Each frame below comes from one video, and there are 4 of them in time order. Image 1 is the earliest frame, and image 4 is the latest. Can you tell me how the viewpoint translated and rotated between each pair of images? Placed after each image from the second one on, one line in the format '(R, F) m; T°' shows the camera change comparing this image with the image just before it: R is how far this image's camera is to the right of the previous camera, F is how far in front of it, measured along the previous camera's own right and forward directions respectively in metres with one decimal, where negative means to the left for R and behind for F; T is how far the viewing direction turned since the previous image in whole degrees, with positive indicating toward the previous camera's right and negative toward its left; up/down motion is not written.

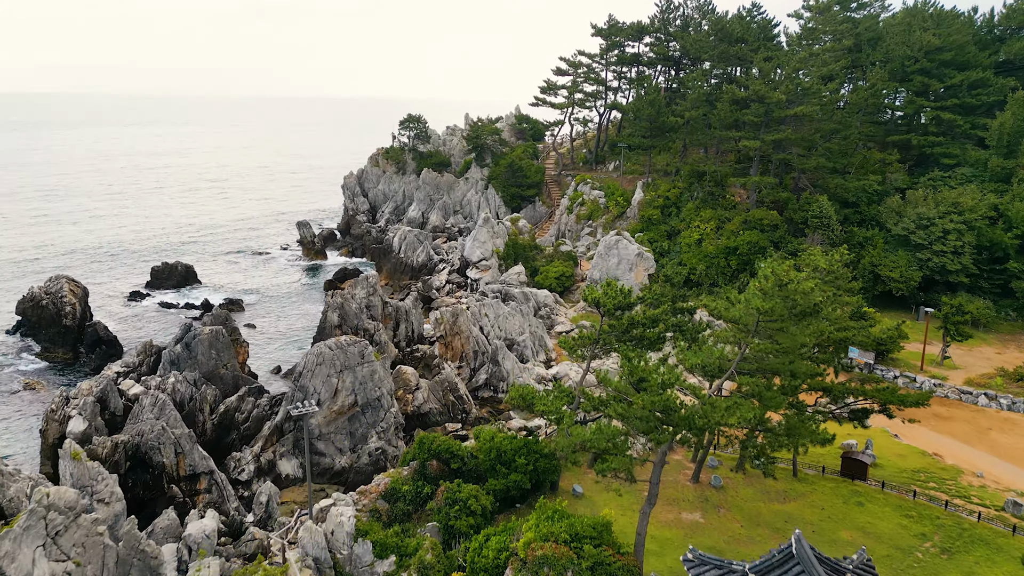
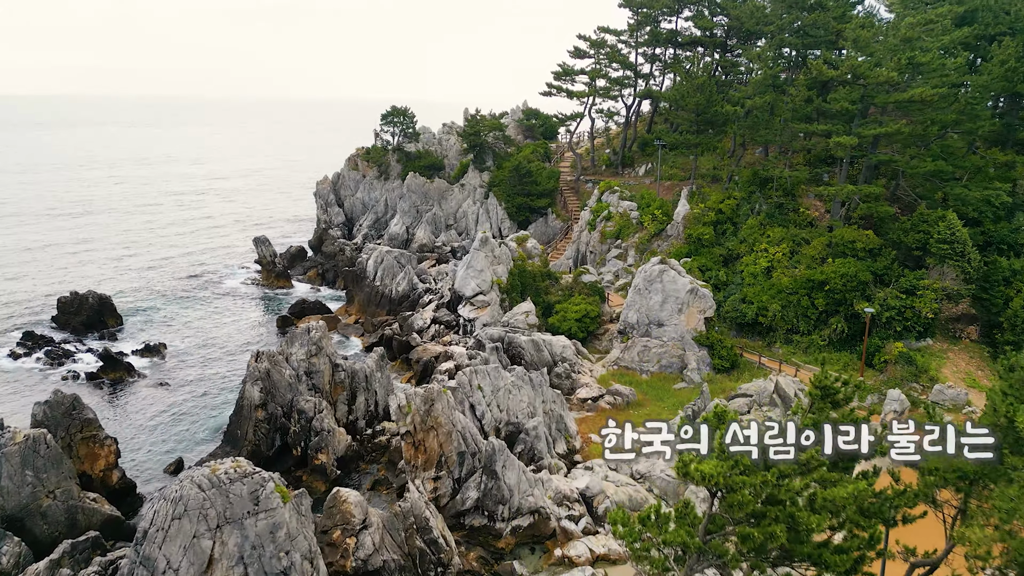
(0.0, +12.2) m; -1°
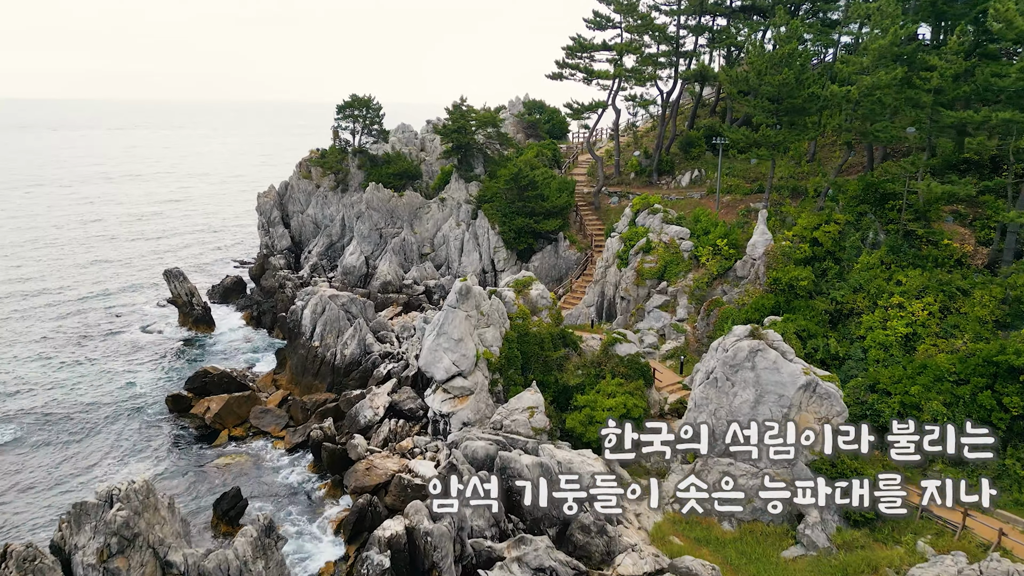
(+0.2, +13.2) m; 0°
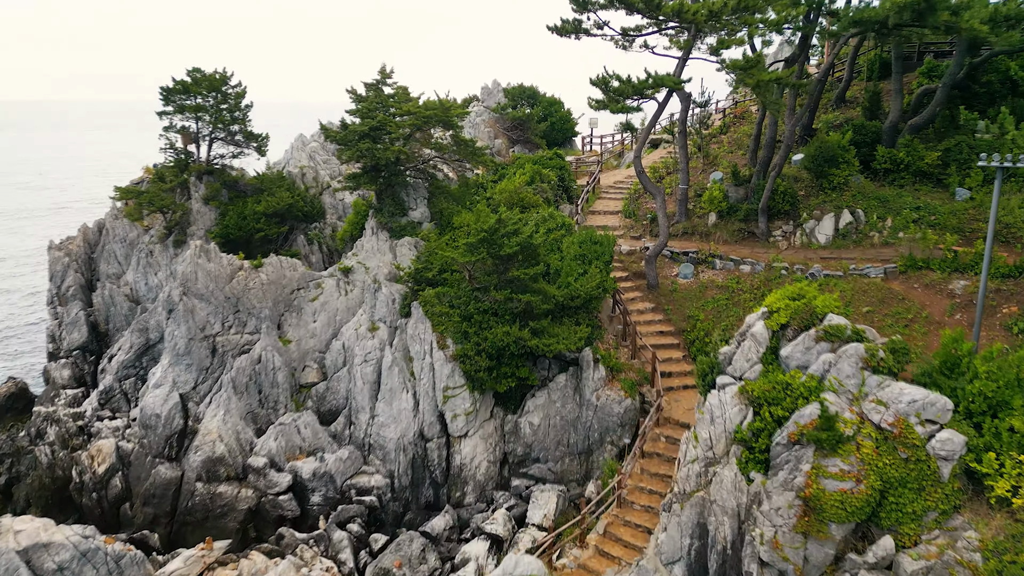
(+0.3, +18.6) m; +1°
